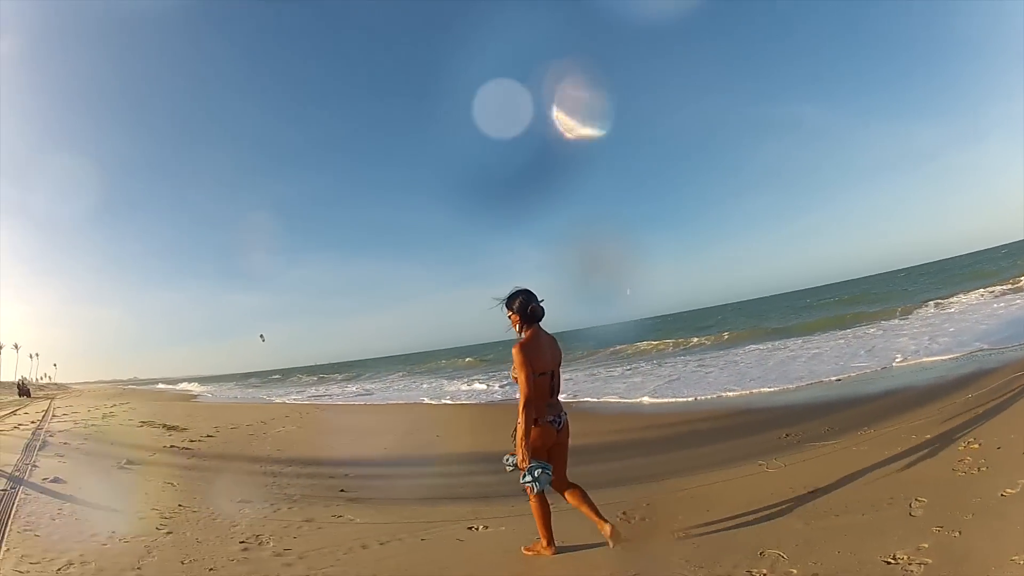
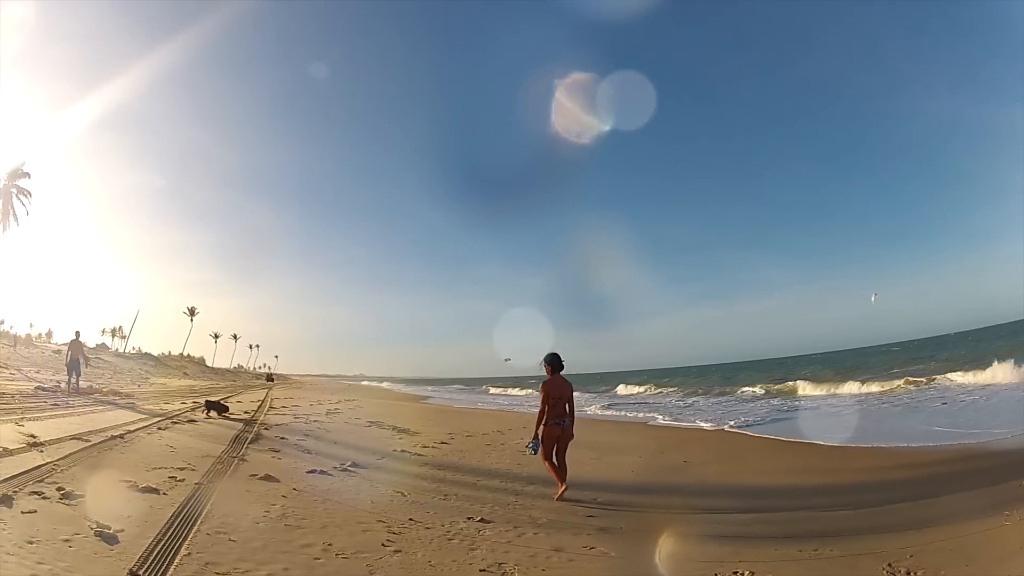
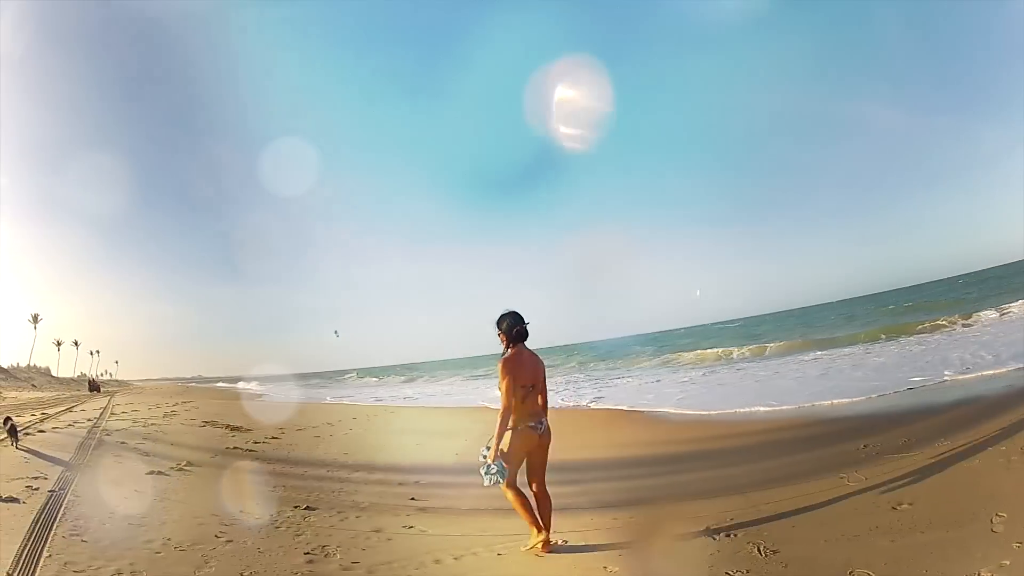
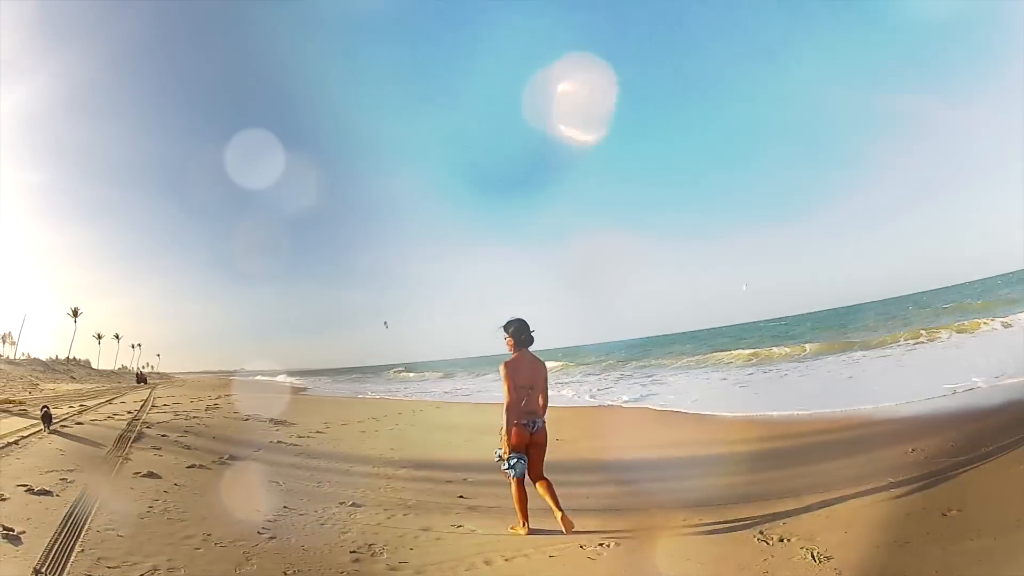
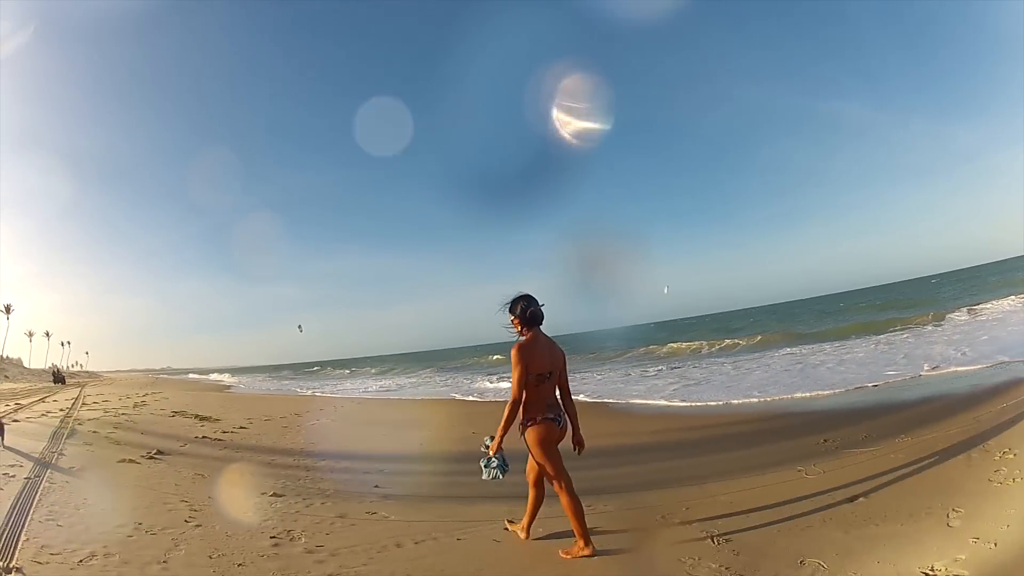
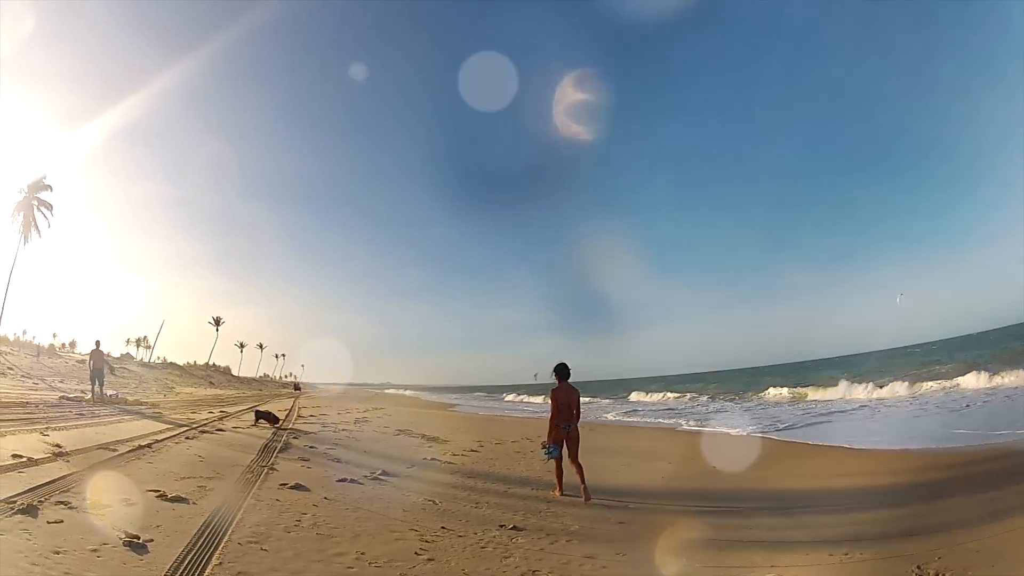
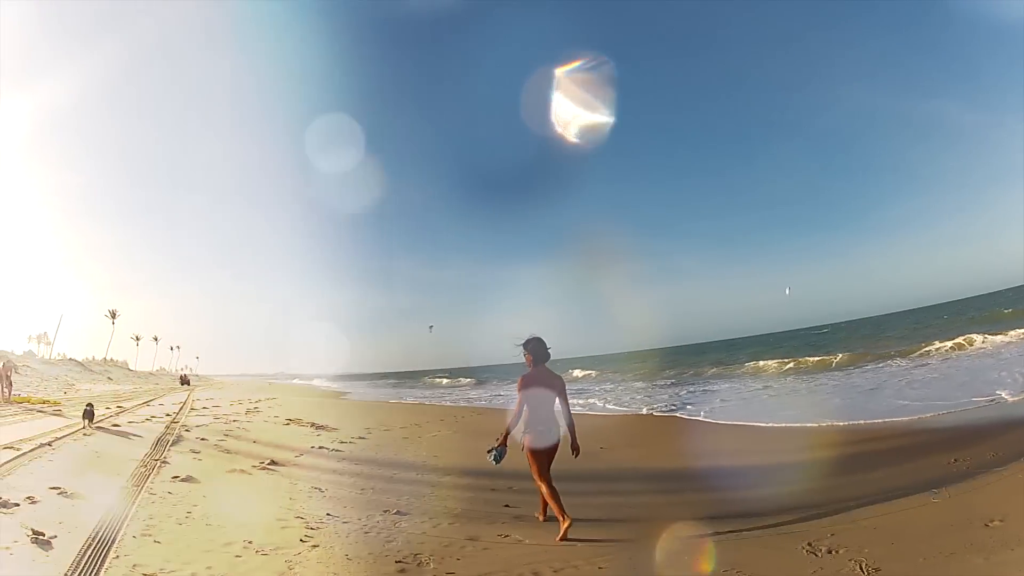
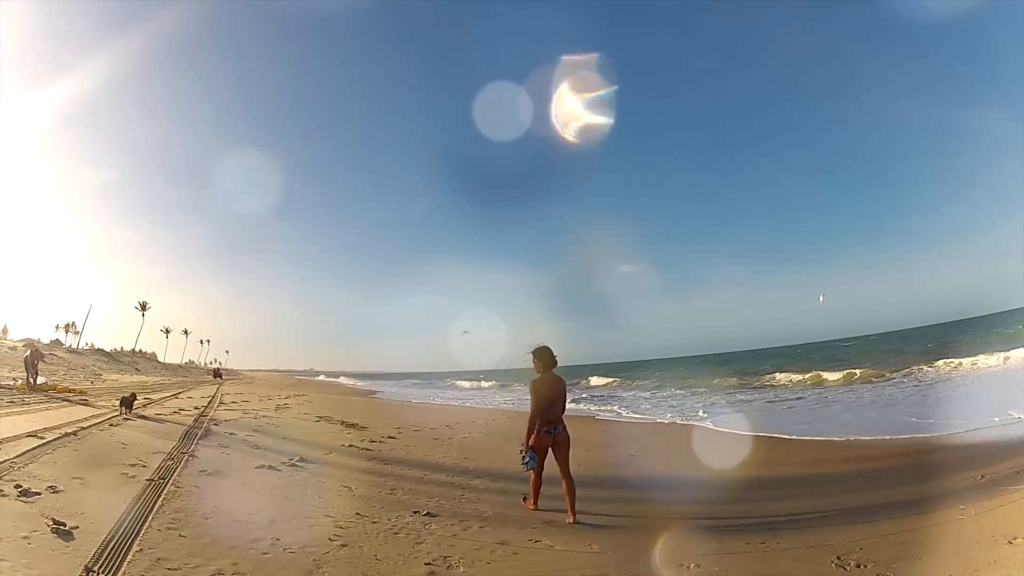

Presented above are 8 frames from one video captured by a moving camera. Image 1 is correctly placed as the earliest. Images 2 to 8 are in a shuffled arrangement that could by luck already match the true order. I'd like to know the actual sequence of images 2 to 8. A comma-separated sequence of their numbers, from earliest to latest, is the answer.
5, 3, 4, 7, 8, 2, 6
